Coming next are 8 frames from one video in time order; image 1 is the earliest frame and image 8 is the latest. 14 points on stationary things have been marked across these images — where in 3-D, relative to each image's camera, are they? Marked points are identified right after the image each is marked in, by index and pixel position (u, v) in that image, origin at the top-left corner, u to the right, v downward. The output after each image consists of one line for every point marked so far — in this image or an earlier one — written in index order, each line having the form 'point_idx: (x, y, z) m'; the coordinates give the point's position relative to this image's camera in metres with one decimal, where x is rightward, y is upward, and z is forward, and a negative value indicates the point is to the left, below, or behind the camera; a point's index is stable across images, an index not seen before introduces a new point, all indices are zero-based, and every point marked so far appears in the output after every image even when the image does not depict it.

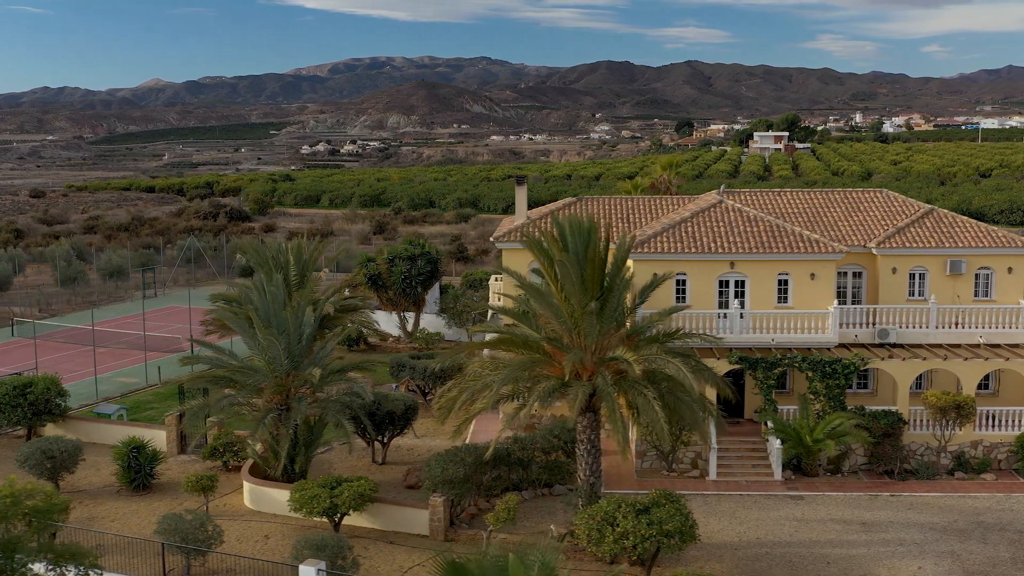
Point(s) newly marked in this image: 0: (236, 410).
0: (-5.5, -2.5, +18.5) m
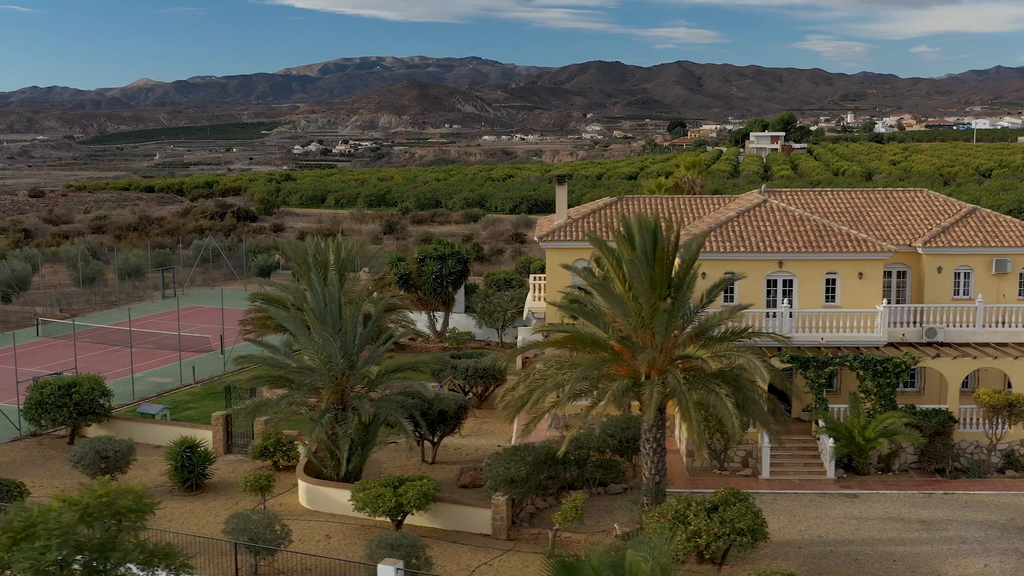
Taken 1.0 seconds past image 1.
0: (-4.4, -2.5, +18.4) m
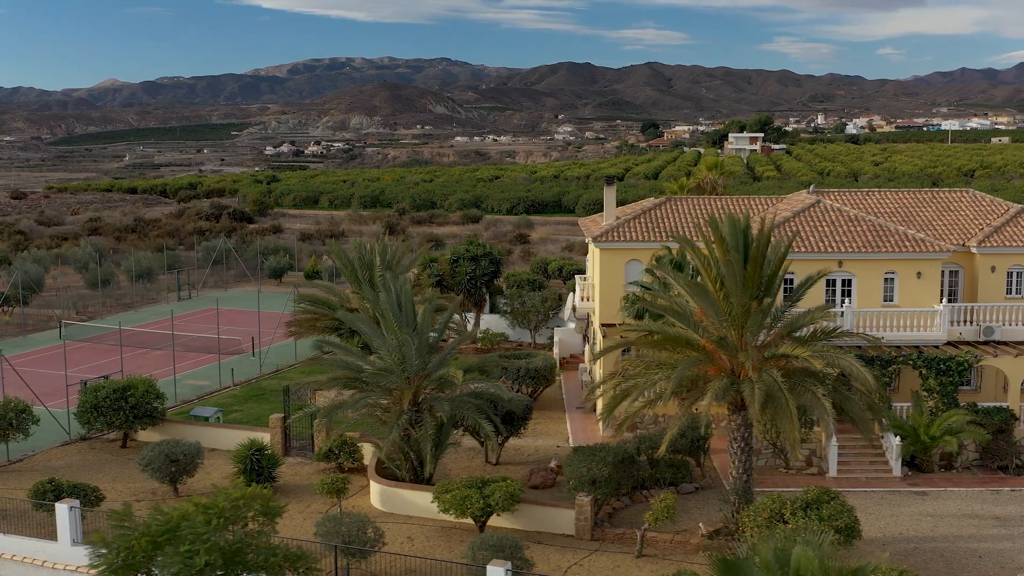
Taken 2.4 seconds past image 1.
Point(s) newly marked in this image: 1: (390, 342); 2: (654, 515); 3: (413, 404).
0: (-2.9, -2.5, +18.4) m
1: (-2.5, -1.1, +18.2) m
2: (+2.5, -3.9, +15.7) m
3: (-2.0, -2.3, +18.4) m
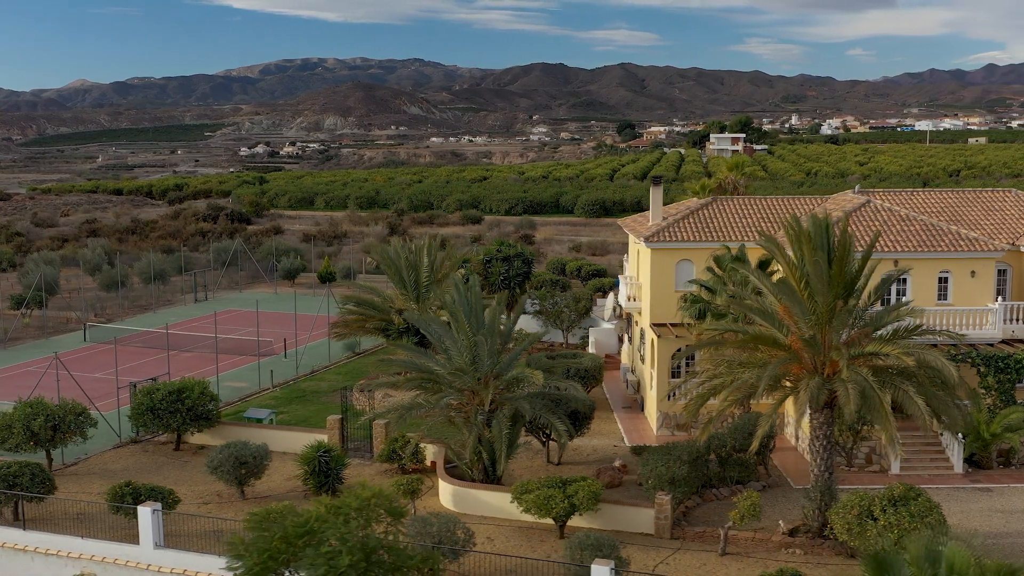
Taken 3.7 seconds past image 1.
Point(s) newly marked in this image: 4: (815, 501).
0: (-1.5, -2.5, +18.3) m
1: (-1.0, -1.1, +18.2) m
2: (+4.0, -3.9, +15.8) m
3: (-0.6, -2.3, +18.4) m
4: (+5.4, -3.8, +16.1) m
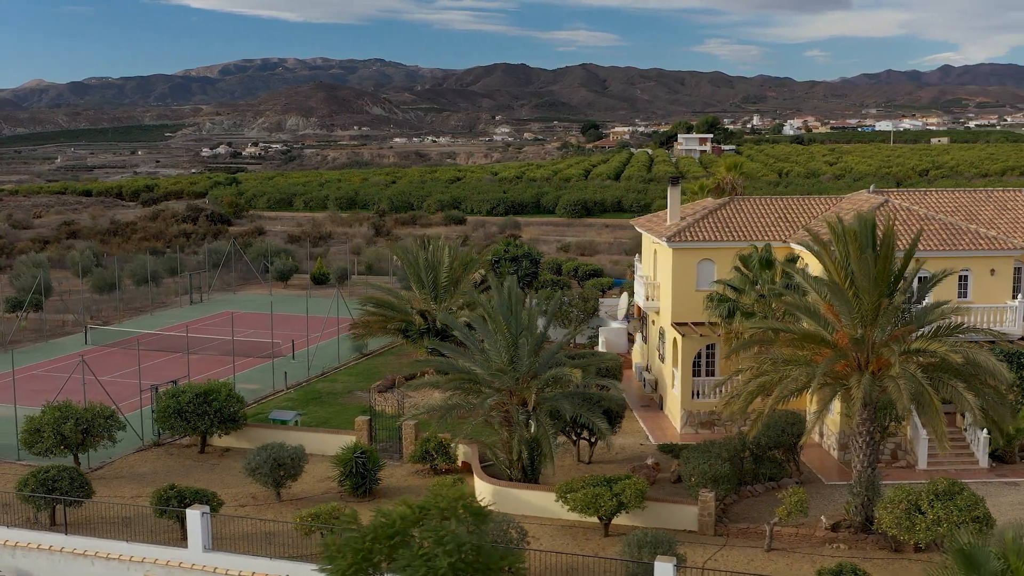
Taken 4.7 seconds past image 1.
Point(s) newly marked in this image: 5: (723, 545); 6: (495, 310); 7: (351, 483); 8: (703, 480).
0: (-0.7, -2.5, +18.4) m
1: (-0.2, -1.1, +18.3) m
2: (+4.8, -3.9, +16.0) m
3: (+0.2, -2.3, +18.5) m
4: (+6.2, -3.7, +16.4) m
5: (+3.8, -4.6, +16.4) m
6: (-0.4, -0.4, +18.6) m
7: (-3.3, -4.0, +18.9) m
8: (+3.6, -3.7, +17.3) m
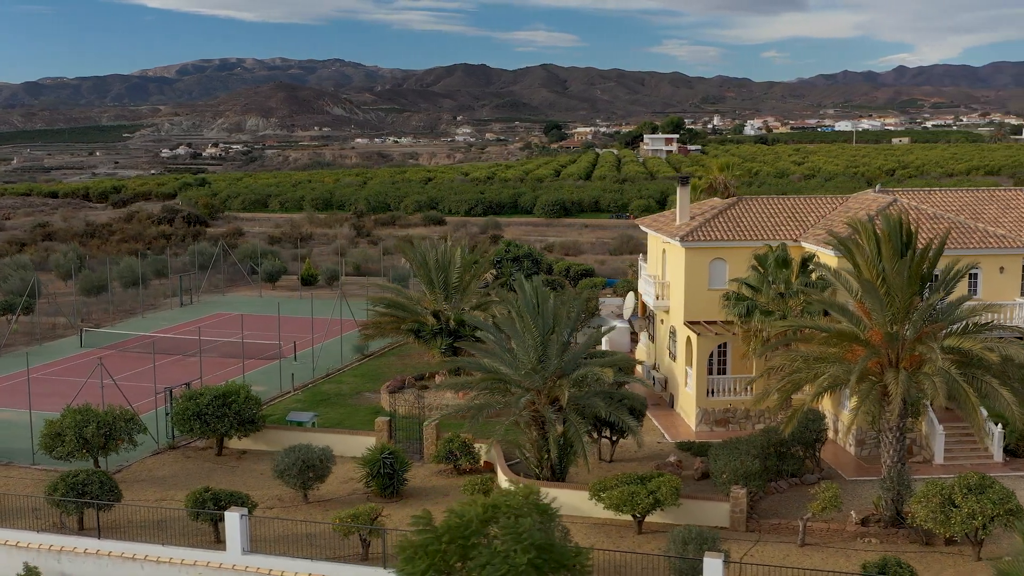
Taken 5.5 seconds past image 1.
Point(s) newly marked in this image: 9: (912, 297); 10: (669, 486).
0: (-0.1, -2.5, +18.4) m
1: (+0.4, -1.1, +18.4) m
2: (+5.5, -3.9, +16.3) m
3: (+0.8, -2.3, +18.6) m
4: (+6.9, -3.7, +16.7) m
5: (+4.5, -4.6, +16.6) m
6: (+0.2, -0.4, +18.6) m
7: (-2.8, -4.1, +18.8) m
8: (+4.3, -3.6, +17.5) m
9: (+6.9, -0.2, +15.7) m
10: (+2.9, -3.6, +16.7) m
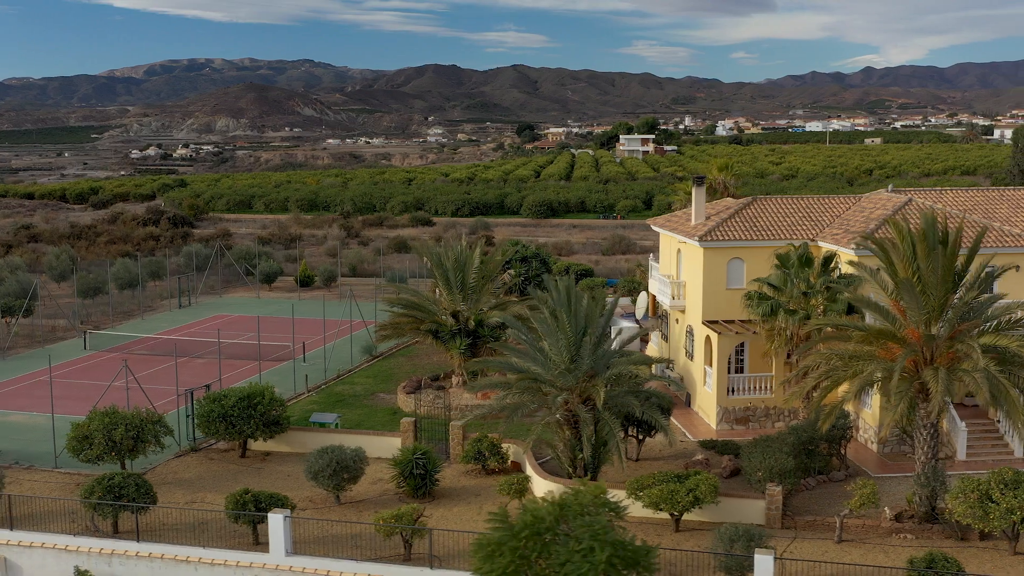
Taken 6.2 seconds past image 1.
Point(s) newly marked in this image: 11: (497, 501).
0: (+0.6, -2.5, +18.5) m
1: (+1.0, -1.1, +18.4) m
2: (+6.2, -3.8, +16.4) m
3: (+1.5, -2.3, +18.6) m
4: (+7.6, -3.7, +16.9) m
5: (+5.2, -4.6, +16.8) m
6: (+0.9, -0.4, +18.7) m
7: (-2.1, -4.1, +18.8) m
8: (+5.0, -3.6, +17.6) m
9: (+7.7, -0.1, +15.9) m
10: (+3.6, -3.6, +16.8) m
11: (-0.3, -4.4, +18.9) m
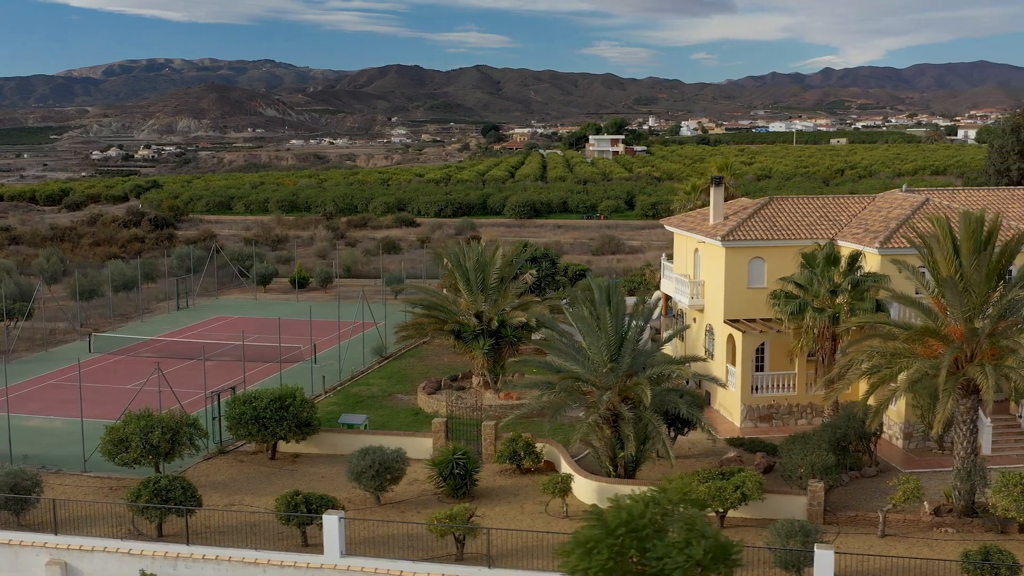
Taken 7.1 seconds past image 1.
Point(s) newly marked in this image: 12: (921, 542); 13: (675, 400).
0: (+1.4, -2.5, +18.6) m
1: (+1.9, -1.1, +18.5) m
2: (+7.1, -3.8, +16.7) m
3: (+2.3, -2.3, +18.8) m
4: (+8.5, -3.6, +17.2) m
5: (+6.1, -4.5, +17.0) m
6: (+1.7, -0.4, +18.8) m
7: (-1.2, -4.1, +18.9) m
8: (+5.8, -3.6, +17.9) m
9: (+8.6, -0.1, +16.3) m
10: (+4.5, -3.6, +17.0) m
11: (+0.5, -4.4, +18.9) m
12: (+7.4, -4.6, +16.4) m
13: (+3.4, -2.3, +18.8) m
